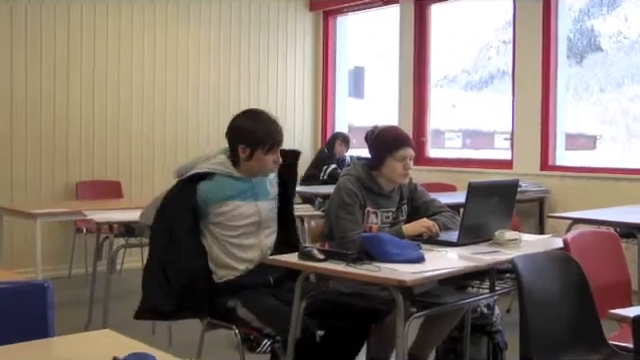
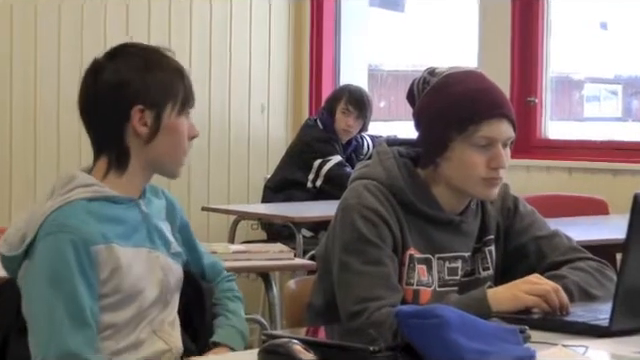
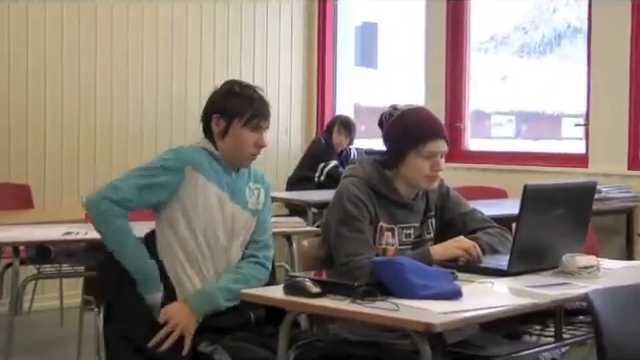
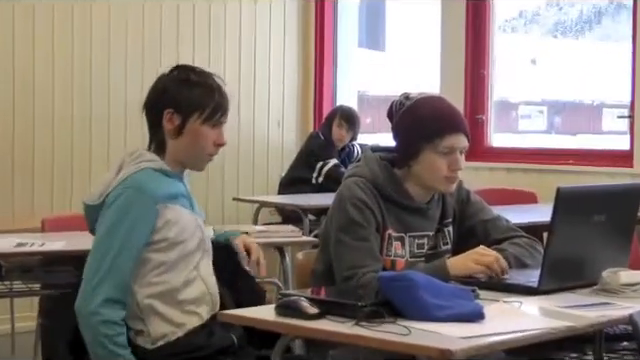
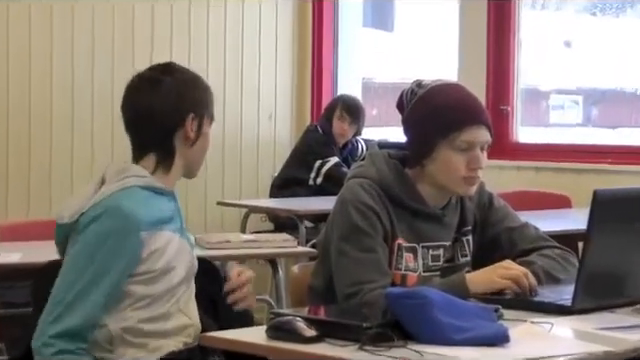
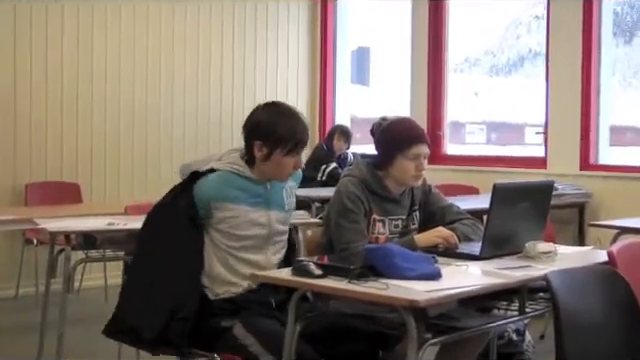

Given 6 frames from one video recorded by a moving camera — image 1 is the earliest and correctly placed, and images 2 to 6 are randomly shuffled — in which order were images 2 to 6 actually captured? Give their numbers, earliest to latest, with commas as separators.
6, 3, 4, 5, 2
